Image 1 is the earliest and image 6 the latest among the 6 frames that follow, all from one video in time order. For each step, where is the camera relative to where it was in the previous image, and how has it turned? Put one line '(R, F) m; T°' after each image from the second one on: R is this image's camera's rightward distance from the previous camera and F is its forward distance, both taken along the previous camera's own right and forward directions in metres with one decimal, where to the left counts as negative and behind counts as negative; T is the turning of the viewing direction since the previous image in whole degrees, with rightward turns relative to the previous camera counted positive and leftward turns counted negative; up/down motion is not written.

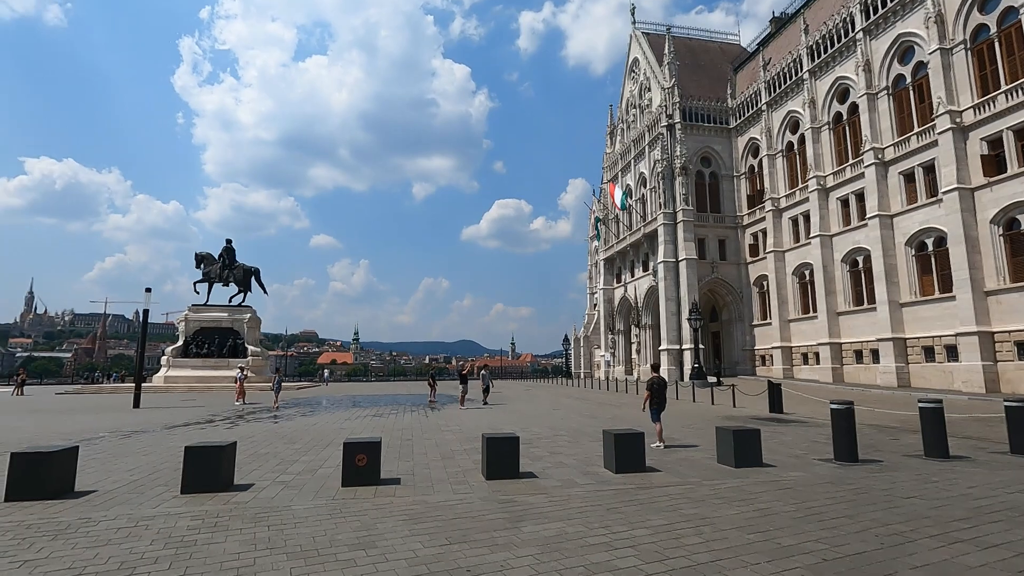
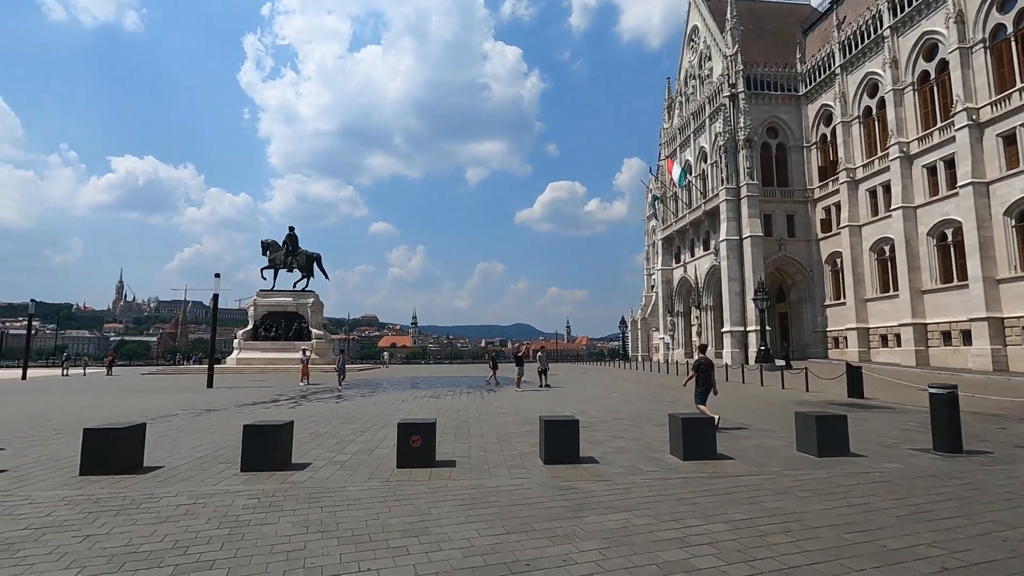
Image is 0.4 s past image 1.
(0.0, +0.5) m; -6°
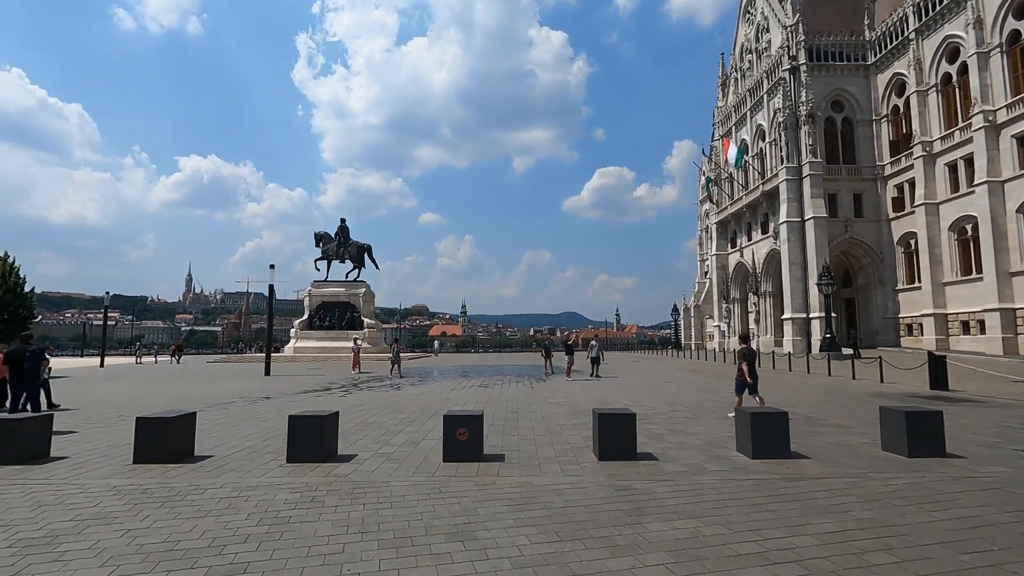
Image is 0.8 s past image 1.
(0.0, +0.5) m; -5°
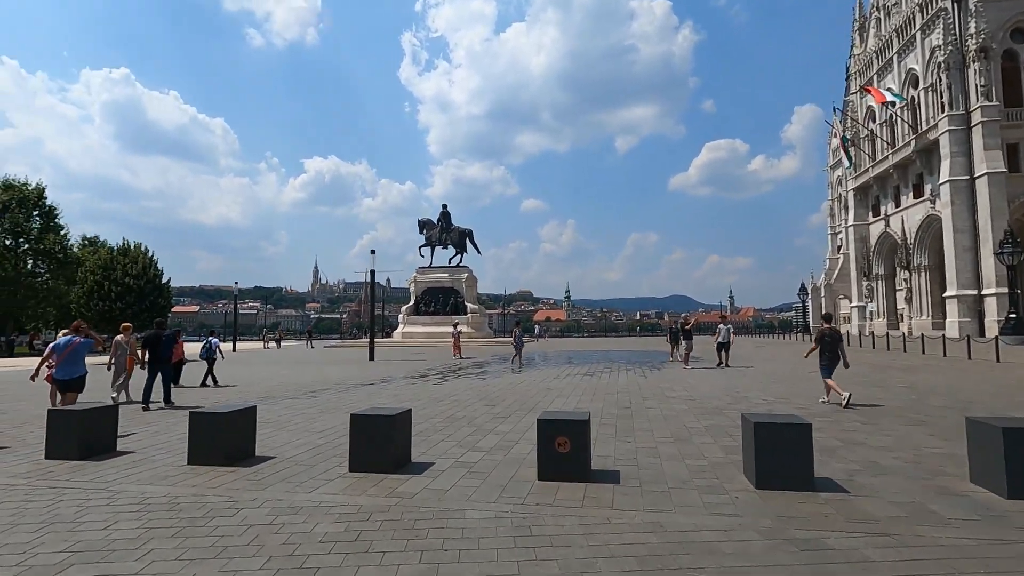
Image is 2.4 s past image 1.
(-0.1, +1.9) m; -11°
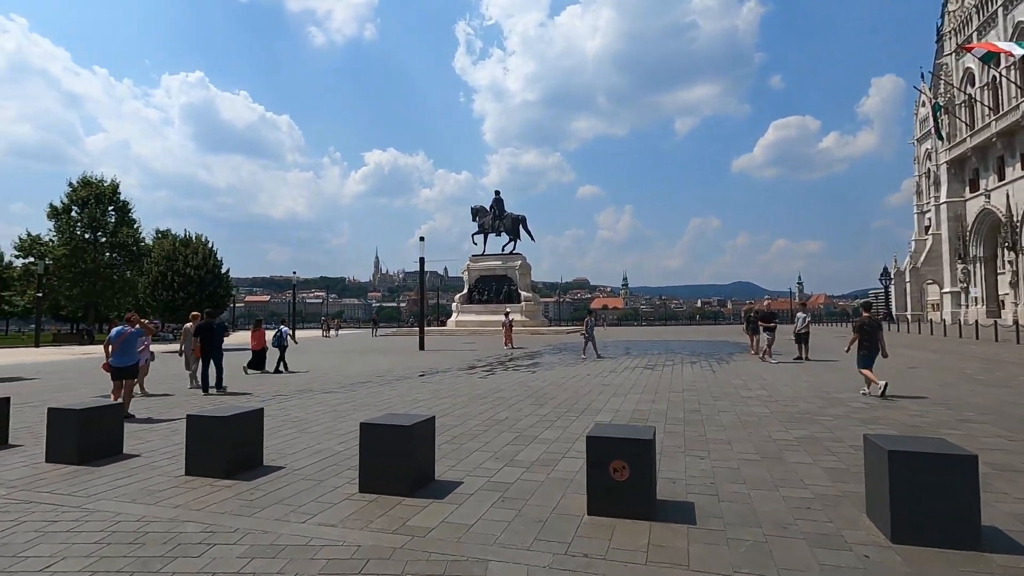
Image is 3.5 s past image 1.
(+0.1, +1.2) m; -6°
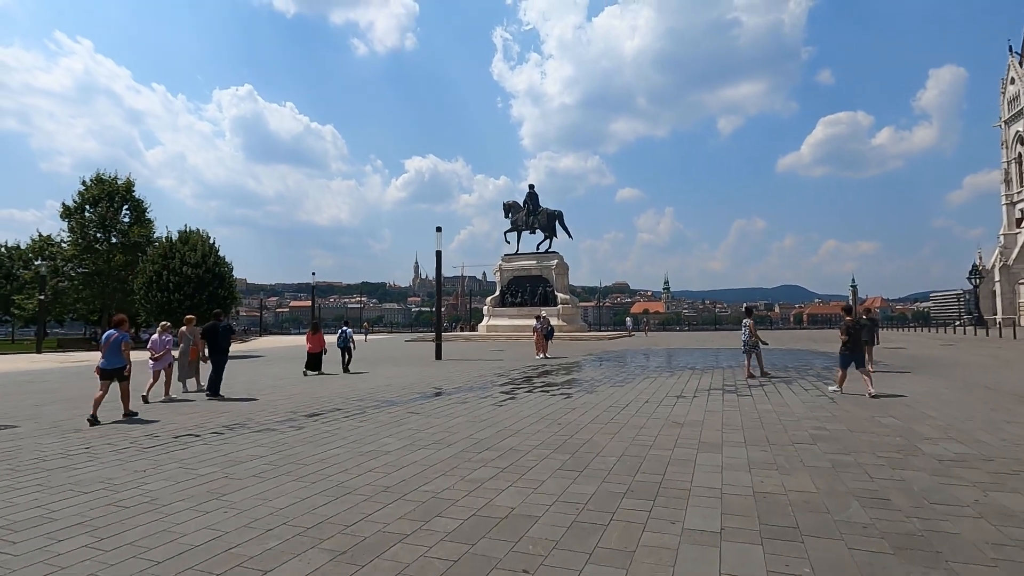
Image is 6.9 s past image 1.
(+0.3, +4.2) m; -4°
